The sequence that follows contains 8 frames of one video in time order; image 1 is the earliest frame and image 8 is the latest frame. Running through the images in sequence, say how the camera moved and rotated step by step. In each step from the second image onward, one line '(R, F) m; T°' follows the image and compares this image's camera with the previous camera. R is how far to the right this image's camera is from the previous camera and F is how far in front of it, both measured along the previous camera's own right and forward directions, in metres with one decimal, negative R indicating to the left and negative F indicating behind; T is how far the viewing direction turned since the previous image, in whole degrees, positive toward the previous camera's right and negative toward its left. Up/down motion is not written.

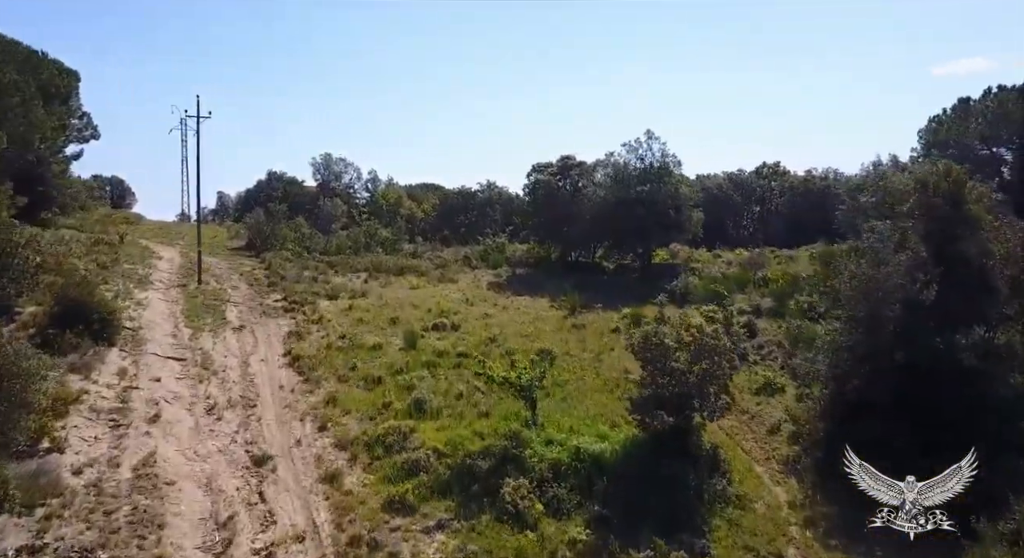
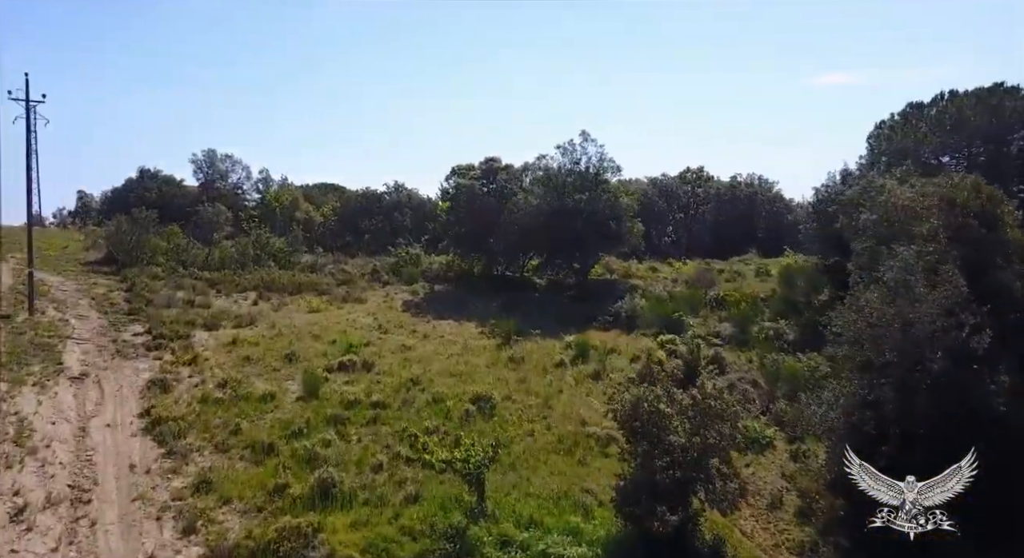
(-0.6, +3.9) m; +8°
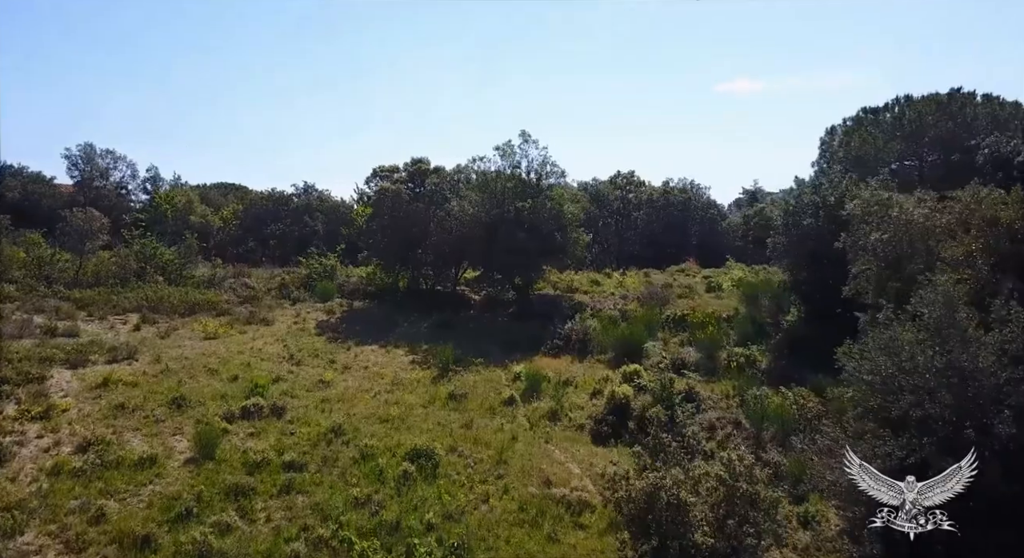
(-0.7, +3.0) m; +7°
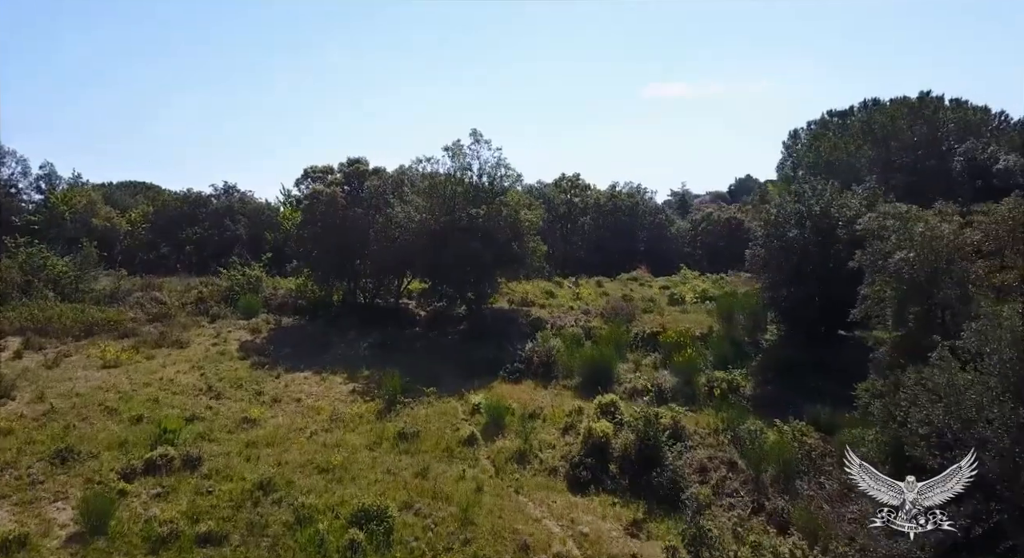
(-0.6, +2.3) m; +6°
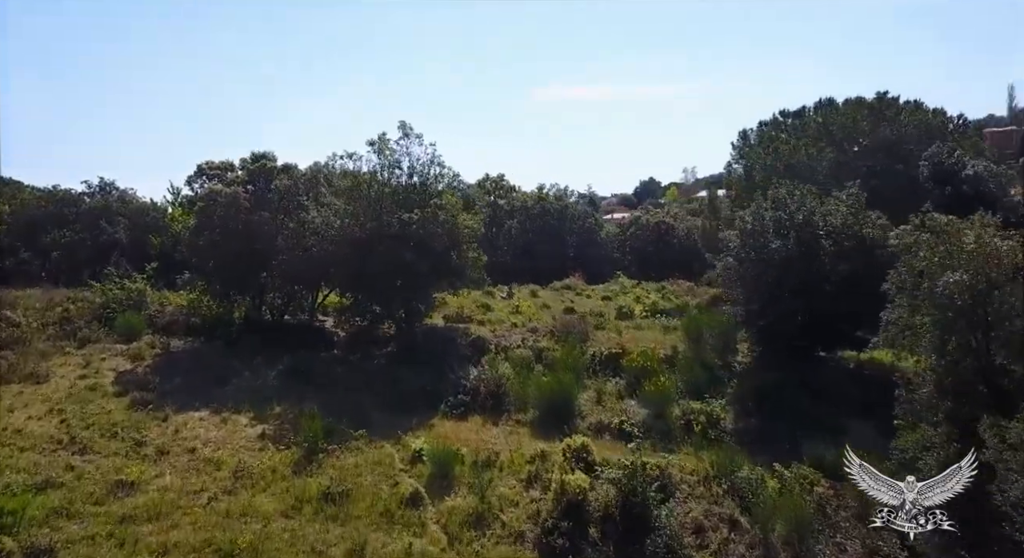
(-0.8, +2.7) m; +8°
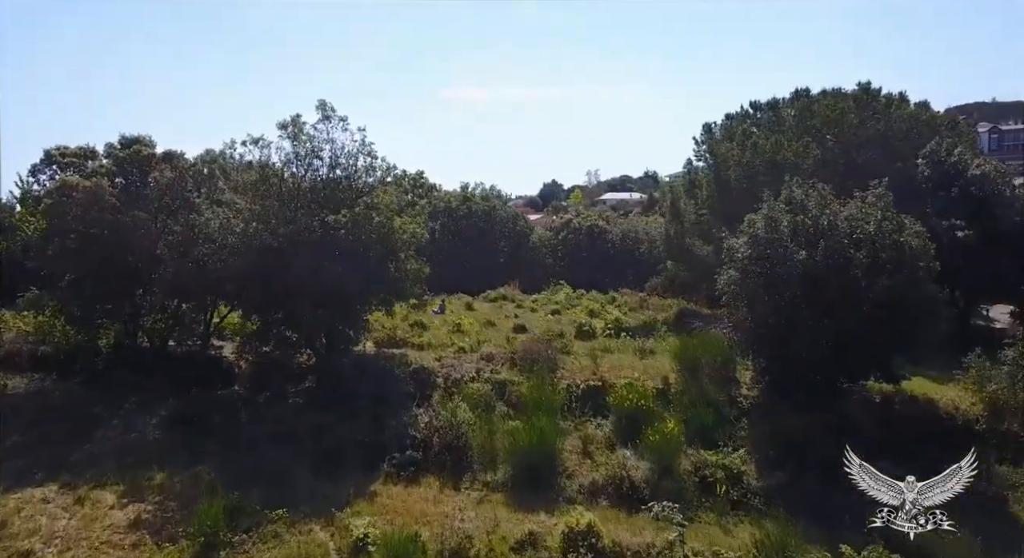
(-1.1, +3.4) m; +8°
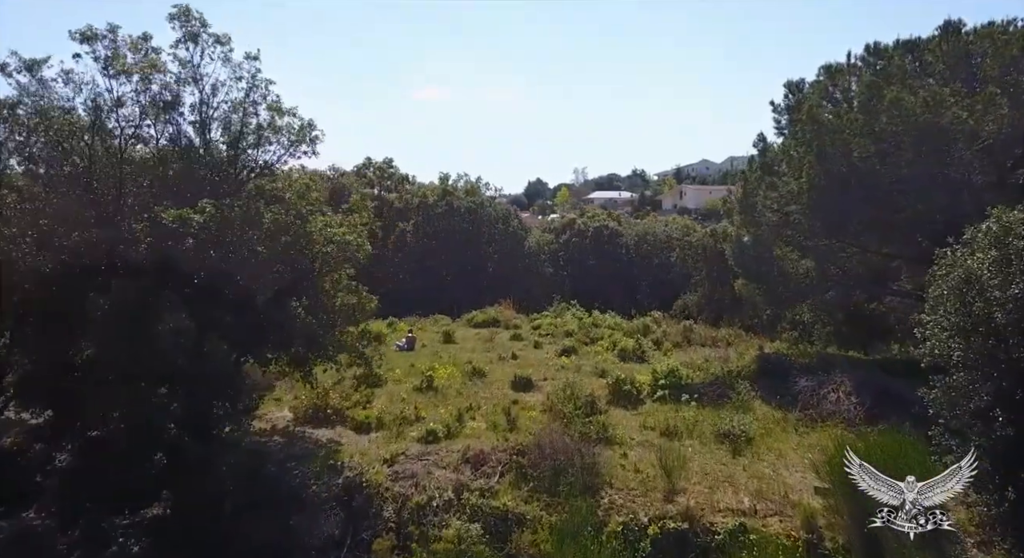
(-0.3, +6.7) m; +1°
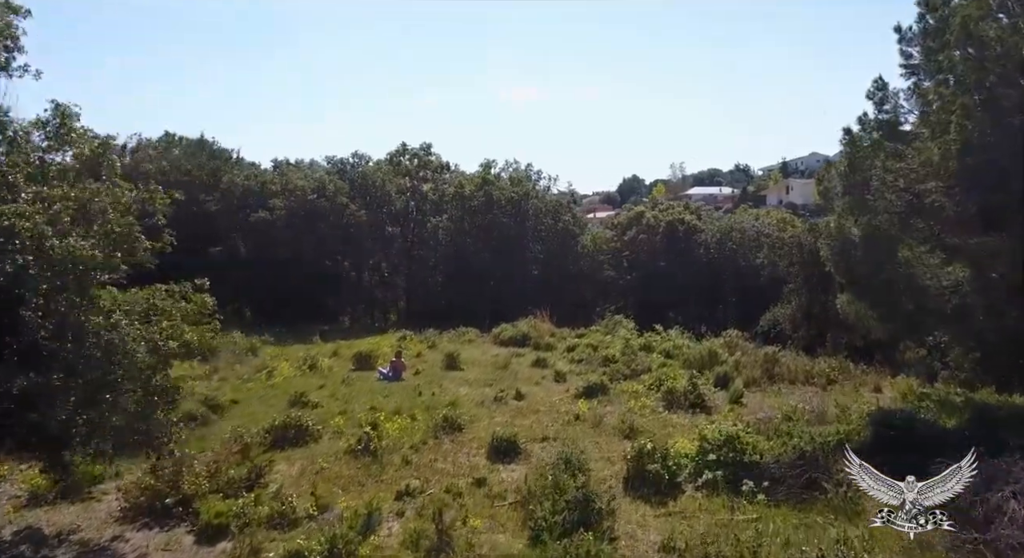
(+1.5, +4.4) m; -8°
